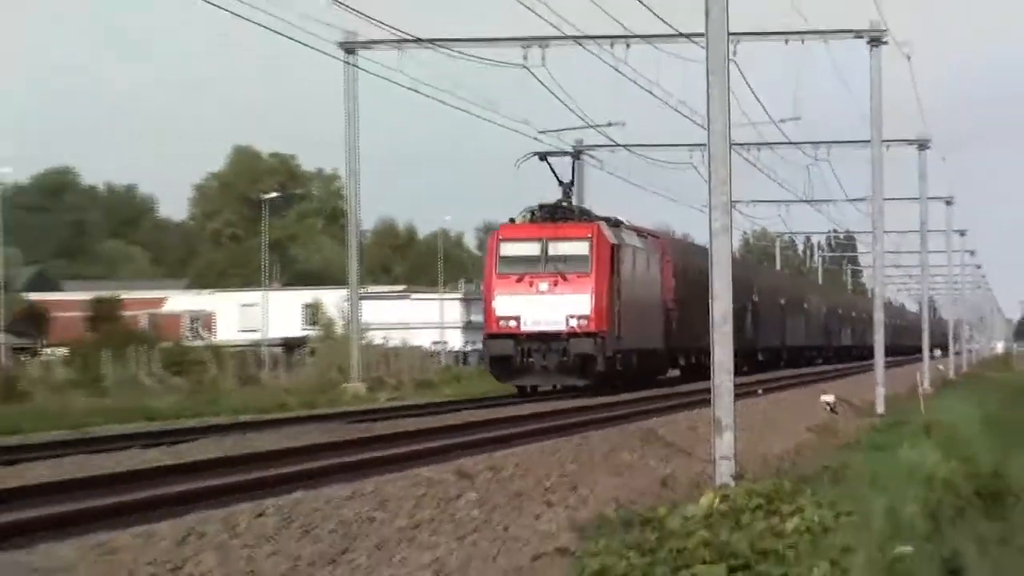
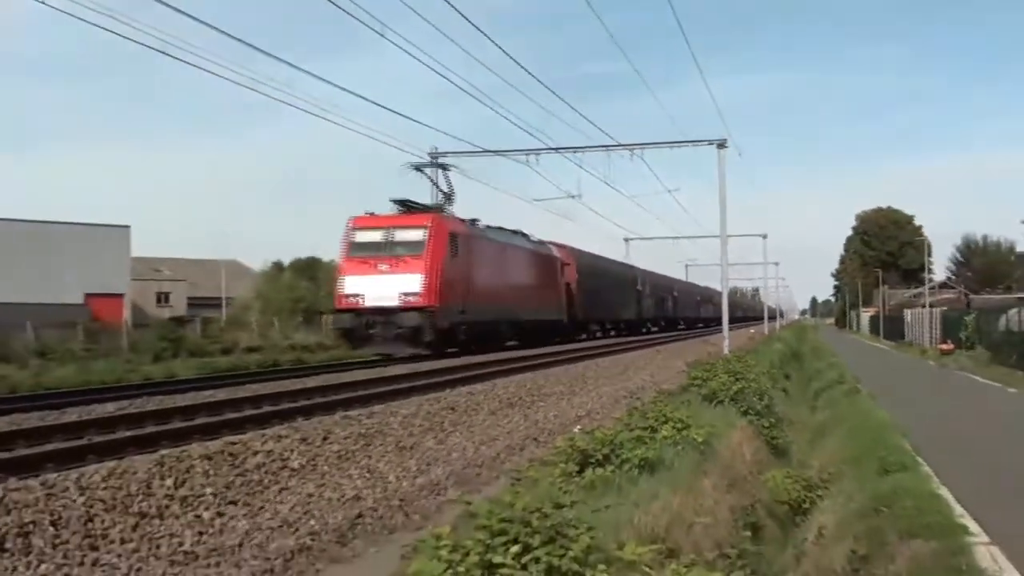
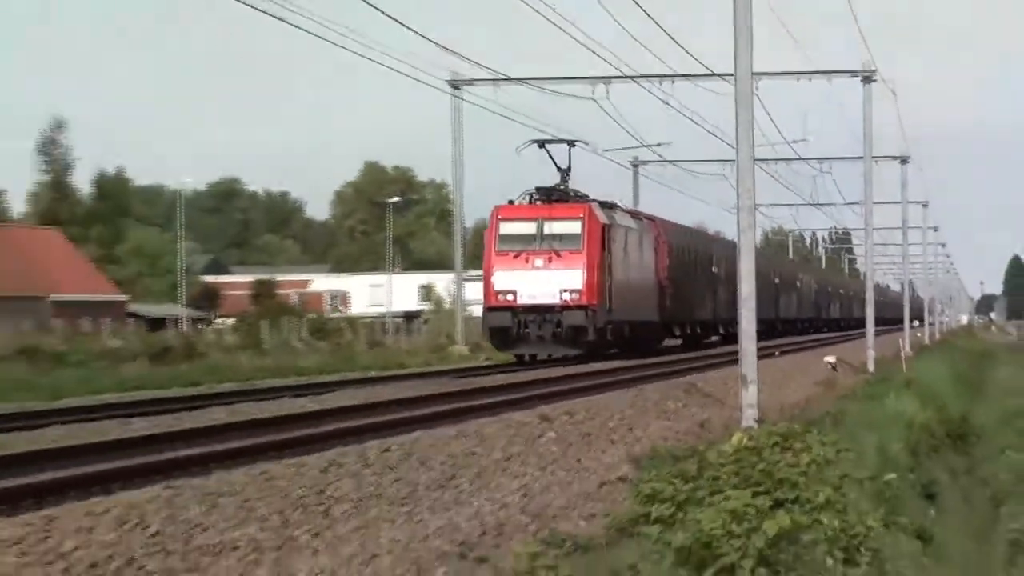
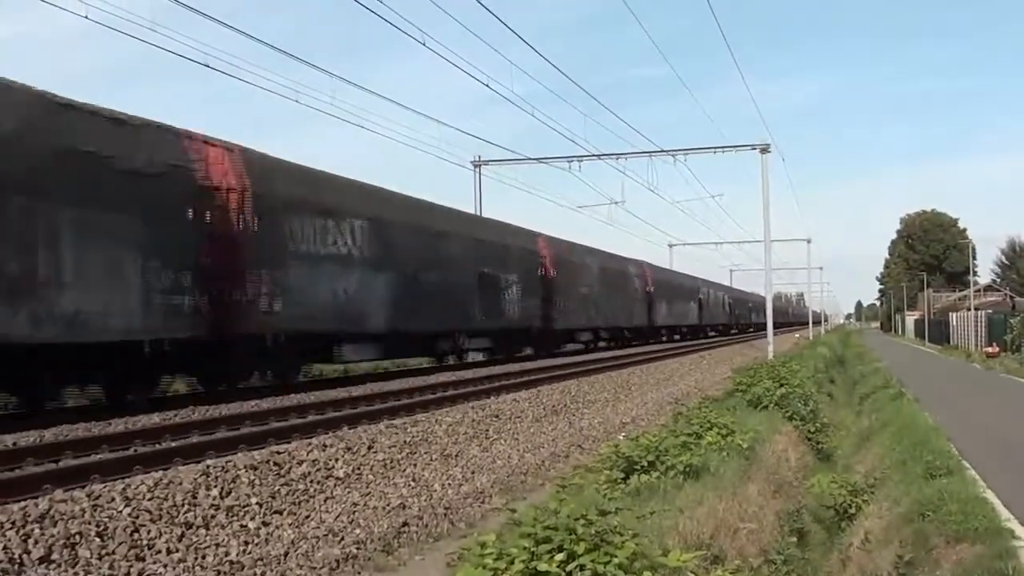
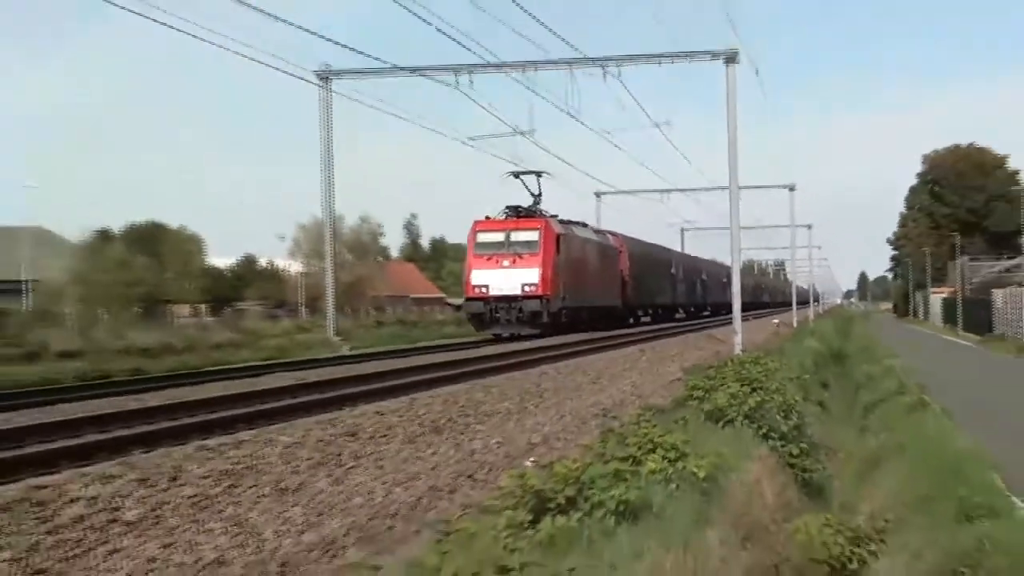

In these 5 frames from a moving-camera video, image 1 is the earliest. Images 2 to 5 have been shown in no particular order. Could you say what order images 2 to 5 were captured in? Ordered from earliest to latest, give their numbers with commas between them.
3, 5, 2, 4
